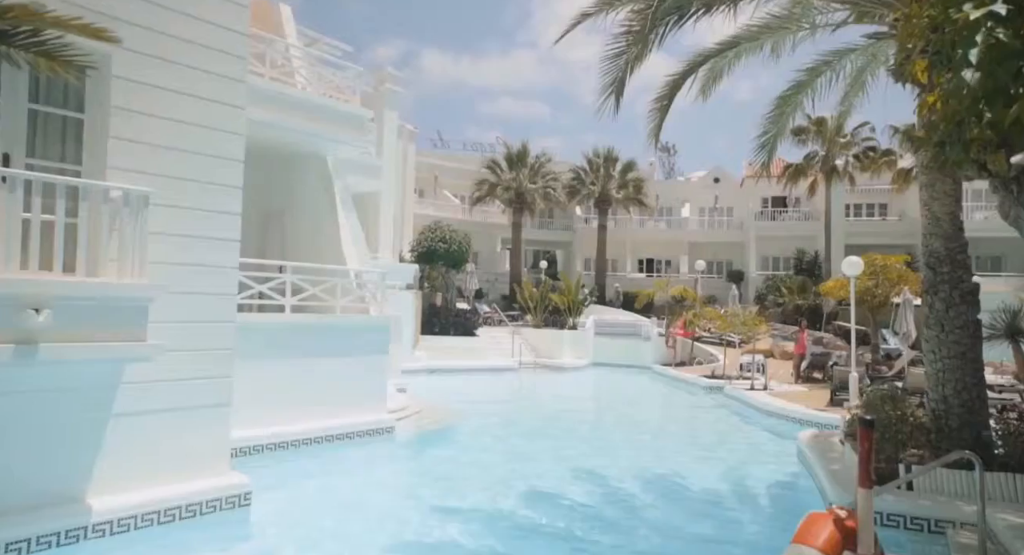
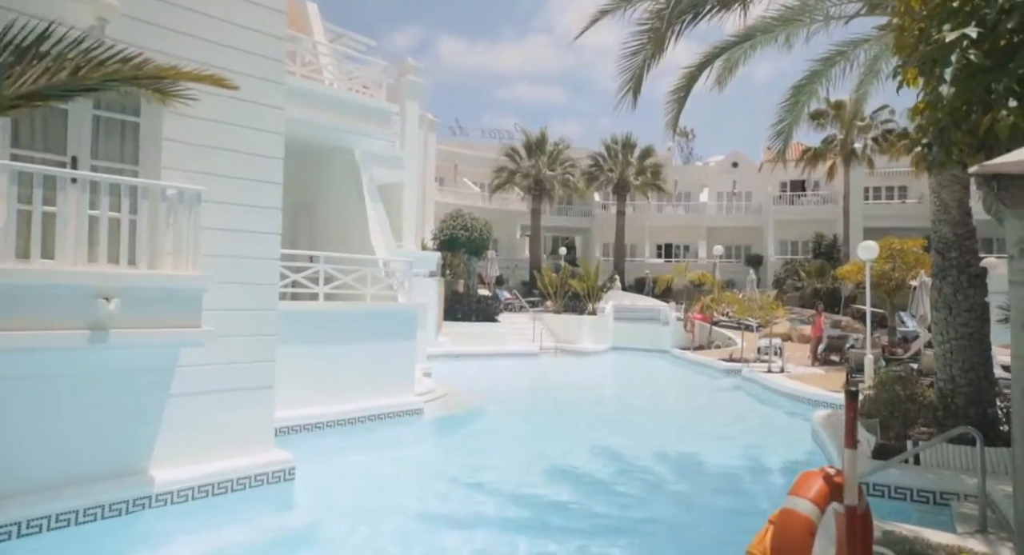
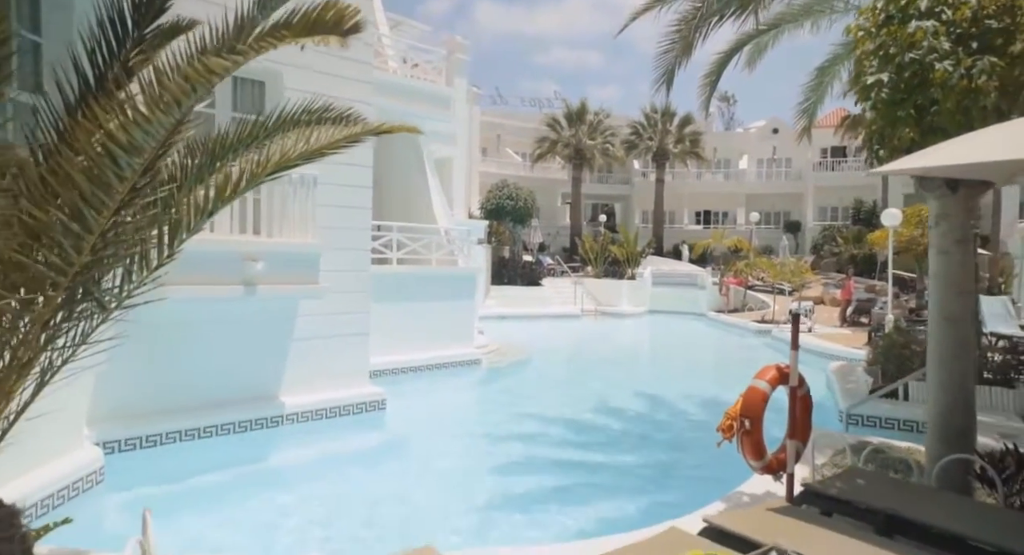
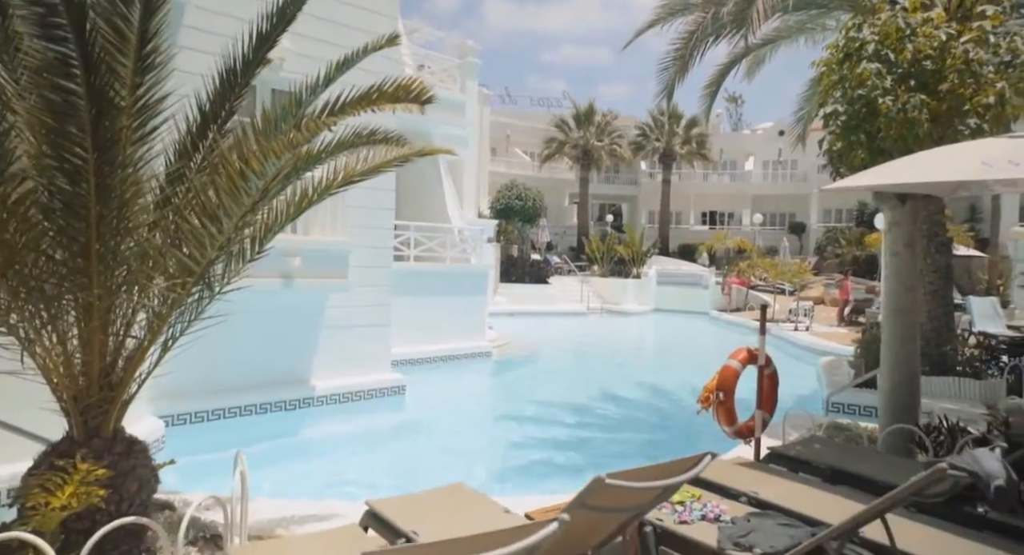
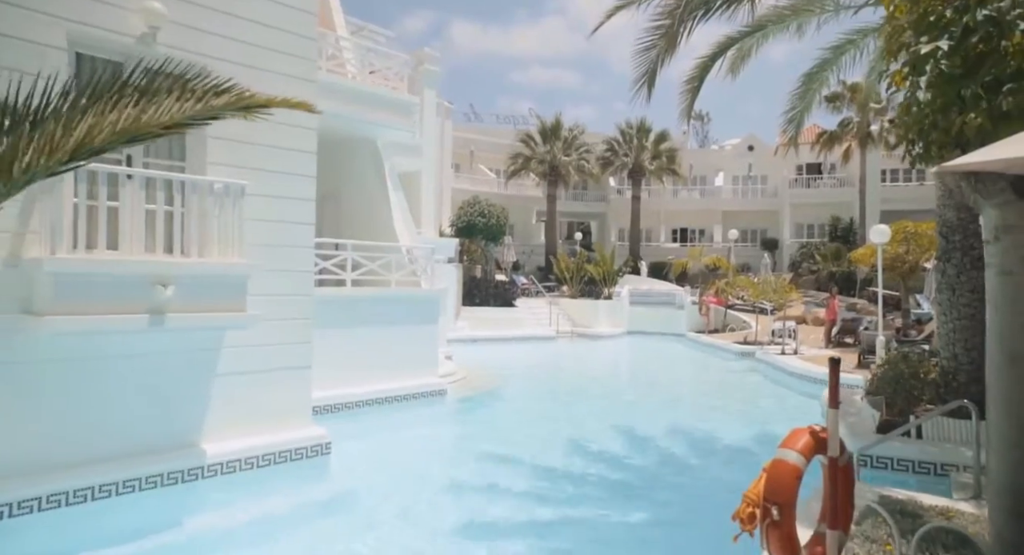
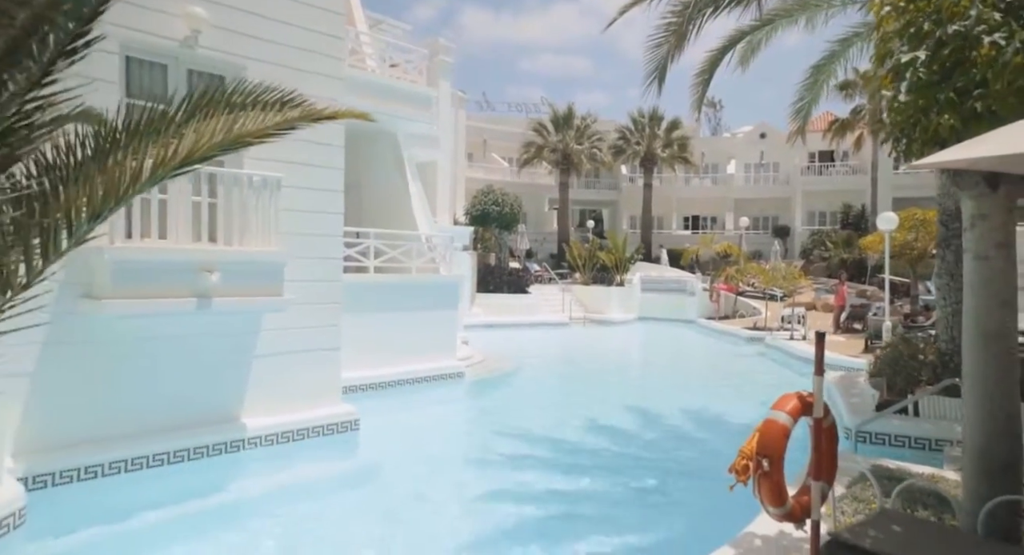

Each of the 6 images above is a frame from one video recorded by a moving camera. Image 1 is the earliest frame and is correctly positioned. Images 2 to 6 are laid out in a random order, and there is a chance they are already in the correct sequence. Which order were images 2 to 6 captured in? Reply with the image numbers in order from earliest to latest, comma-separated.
2, 5, 6, 3, 4
